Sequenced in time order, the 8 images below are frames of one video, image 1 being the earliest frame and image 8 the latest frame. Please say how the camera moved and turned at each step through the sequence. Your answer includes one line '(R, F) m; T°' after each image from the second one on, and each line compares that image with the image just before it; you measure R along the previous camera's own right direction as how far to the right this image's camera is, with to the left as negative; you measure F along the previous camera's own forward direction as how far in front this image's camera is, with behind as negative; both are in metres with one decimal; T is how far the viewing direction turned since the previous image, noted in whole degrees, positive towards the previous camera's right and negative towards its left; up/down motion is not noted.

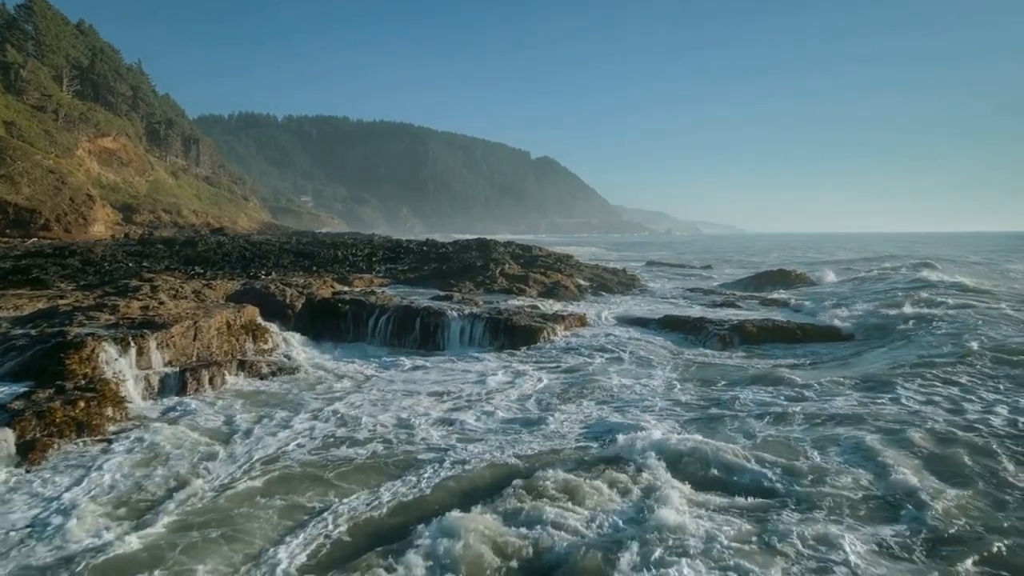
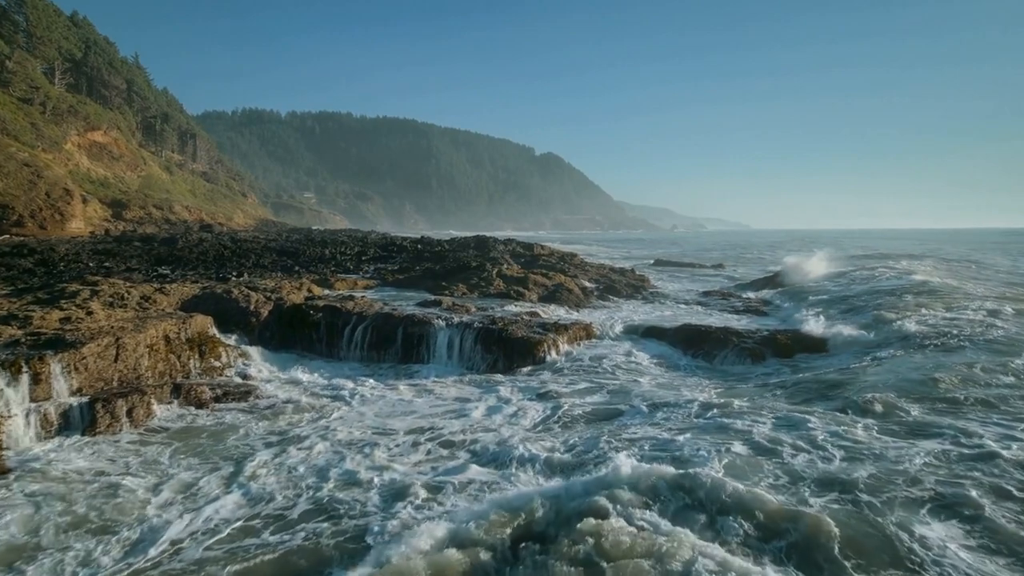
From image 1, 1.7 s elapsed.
(+0.3, +2.2) m; 0°
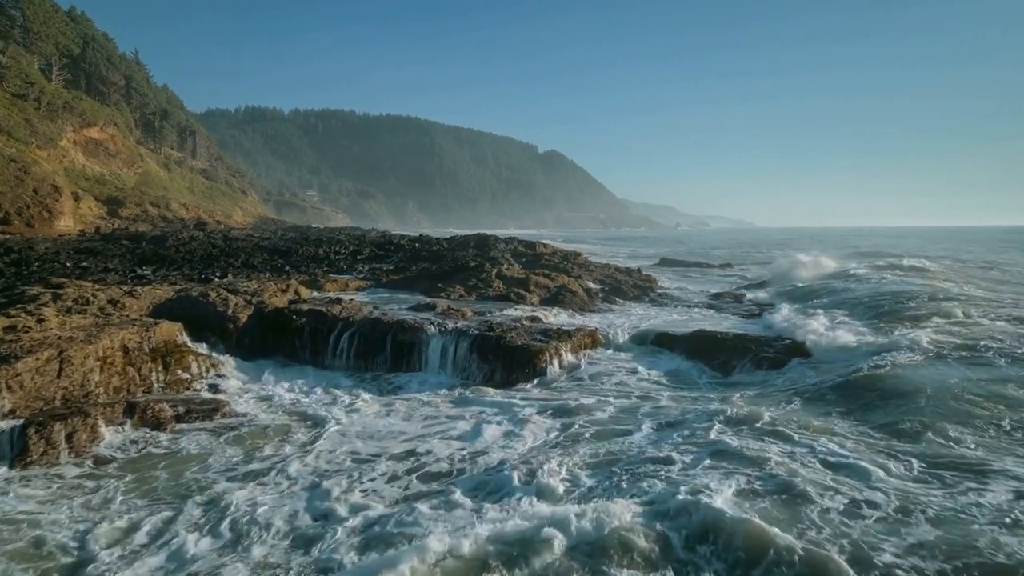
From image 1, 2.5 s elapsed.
(+0.1, +1.2) m; 0°
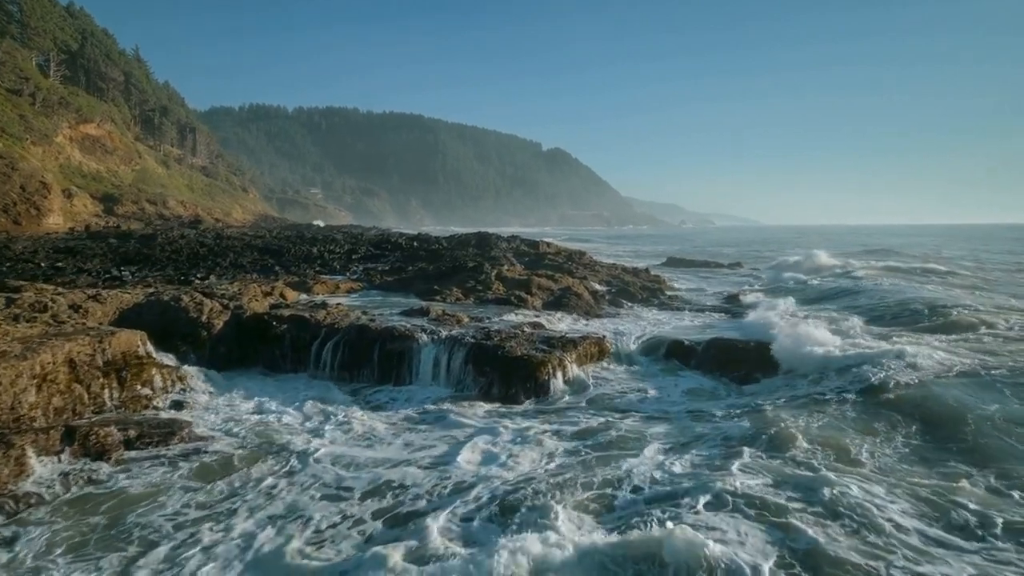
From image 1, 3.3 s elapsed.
(+0.1, +1.2) m; 0°
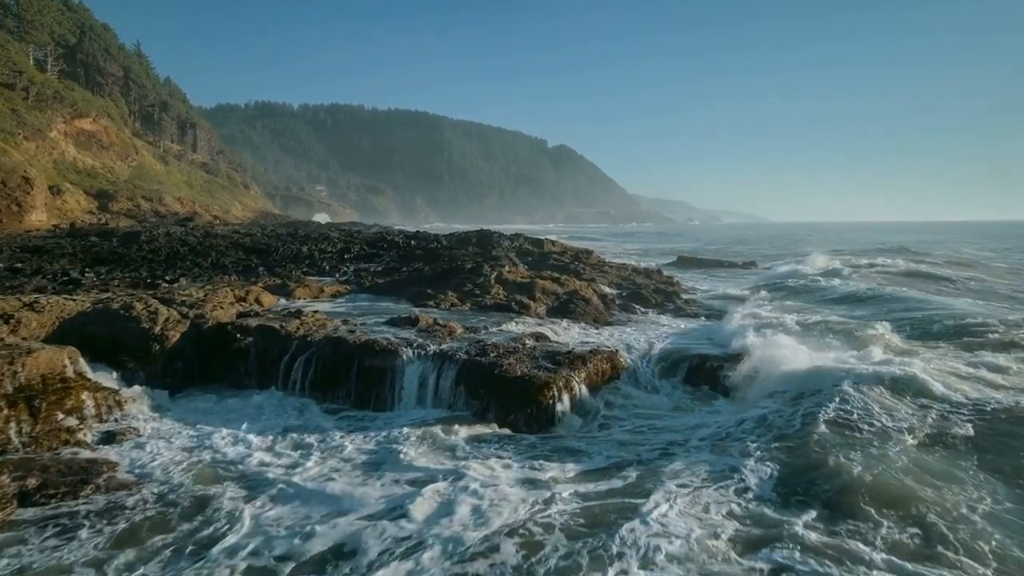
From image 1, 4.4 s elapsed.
(+0.1, +1.8) m; -1°
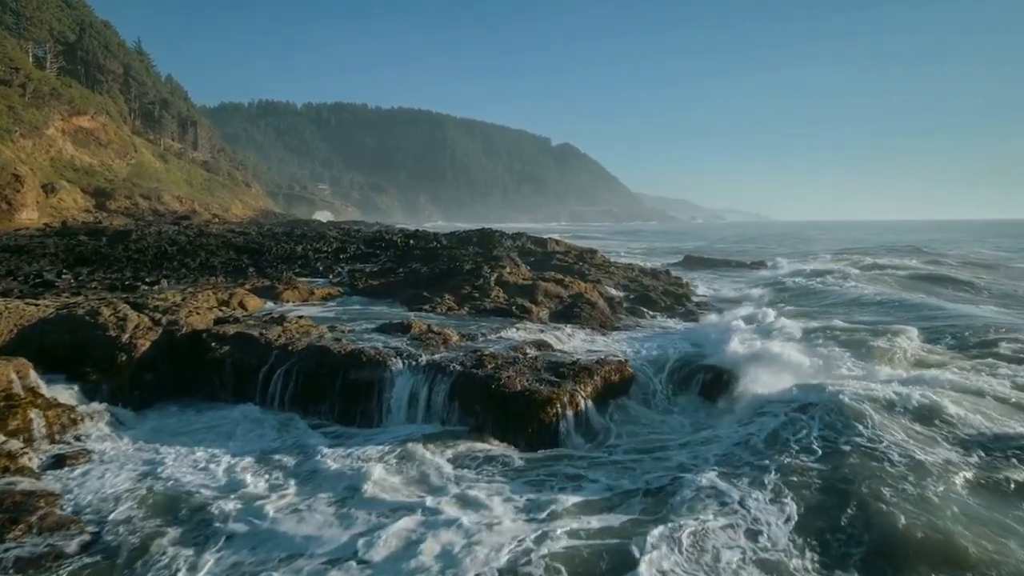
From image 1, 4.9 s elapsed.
(+0.1, +1.0) m; 0°
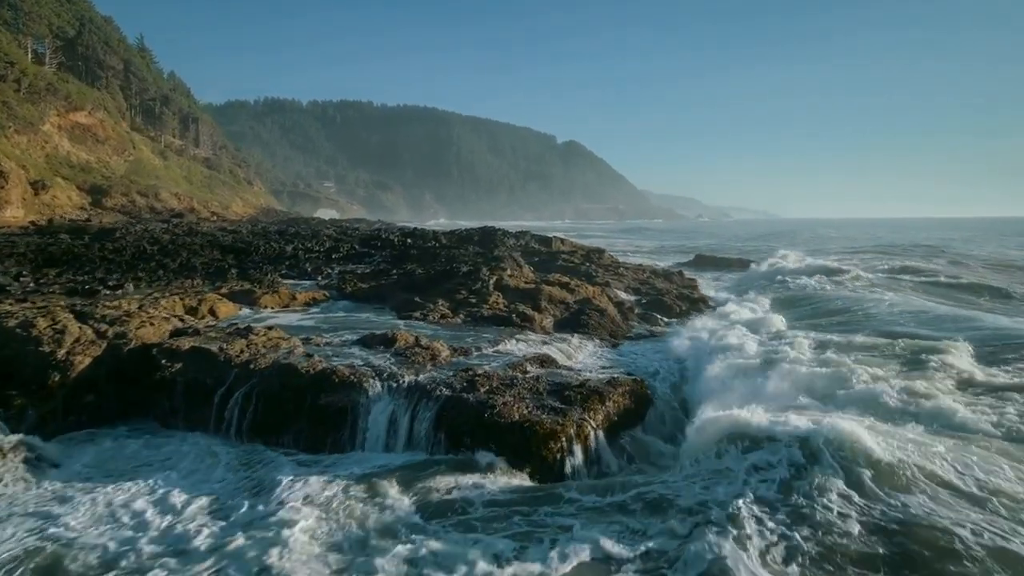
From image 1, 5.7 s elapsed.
(+0.1, +1.5) m; -1°
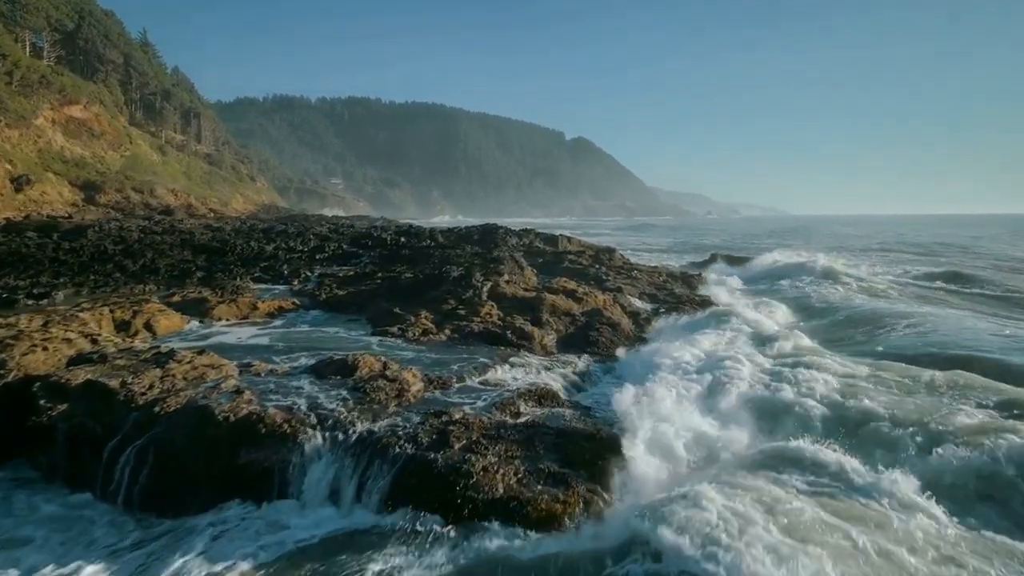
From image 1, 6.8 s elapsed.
(+0.3, +2.2) m; -1°
